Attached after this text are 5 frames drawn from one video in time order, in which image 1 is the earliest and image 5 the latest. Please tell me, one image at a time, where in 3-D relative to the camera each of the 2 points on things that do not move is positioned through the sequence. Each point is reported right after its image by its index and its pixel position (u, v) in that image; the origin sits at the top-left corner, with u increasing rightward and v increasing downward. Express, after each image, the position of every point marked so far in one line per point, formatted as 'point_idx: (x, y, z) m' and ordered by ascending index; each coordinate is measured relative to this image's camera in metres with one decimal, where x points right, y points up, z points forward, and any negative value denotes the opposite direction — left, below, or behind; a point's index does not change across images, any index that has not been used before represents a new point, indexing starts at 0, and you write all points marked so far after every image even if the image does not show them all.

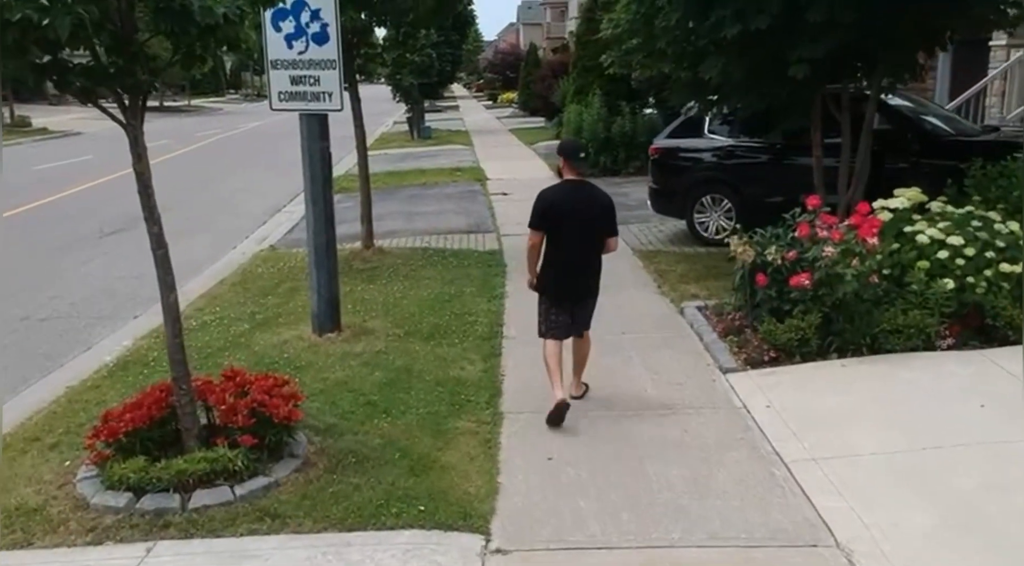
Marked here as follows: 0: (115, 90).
0: (-1.9, +0.9, +4.4) m
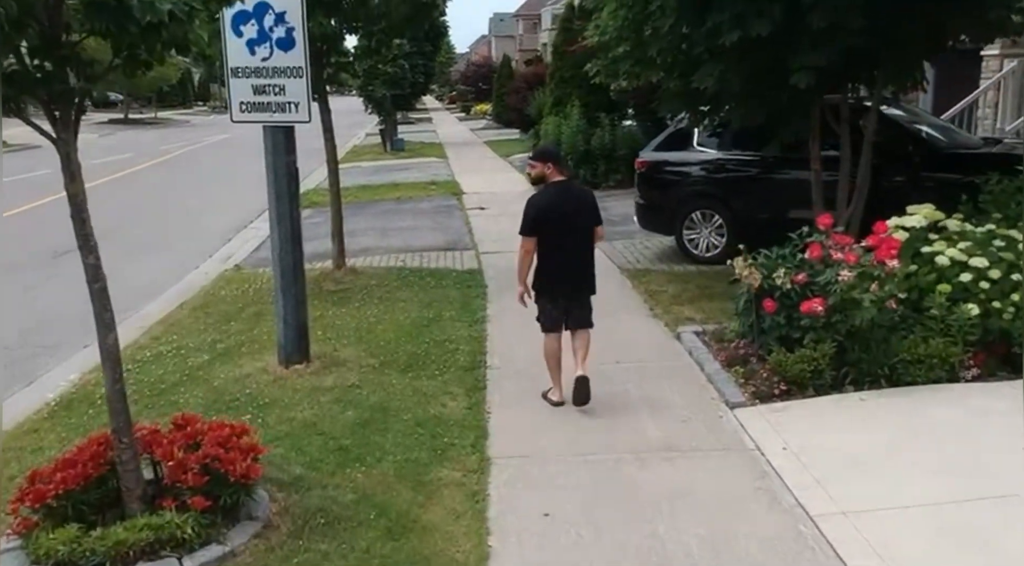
0: (-1.9, +0.7, +3.8) m
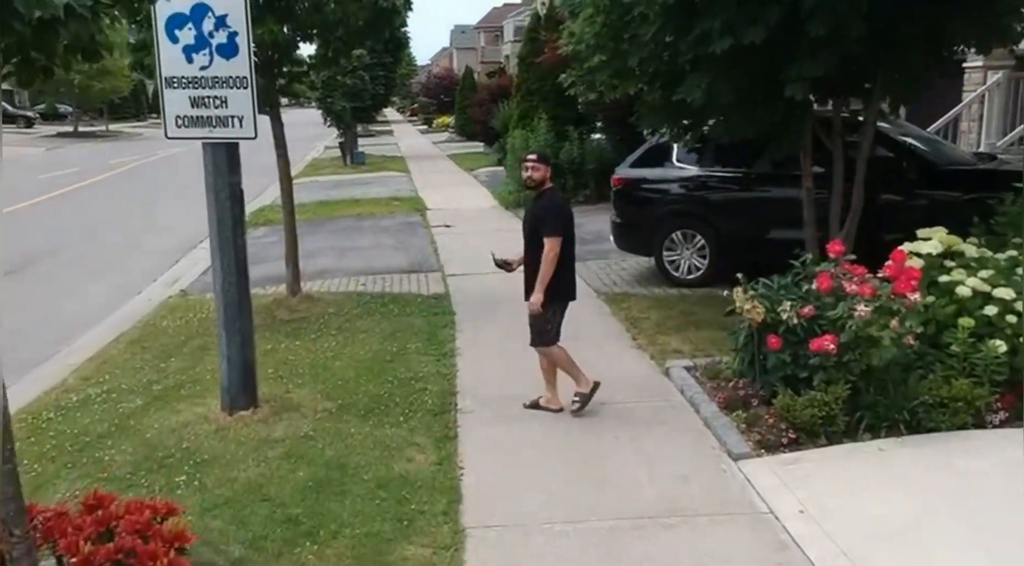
0: (-2.0, +0.6, +3.0) m
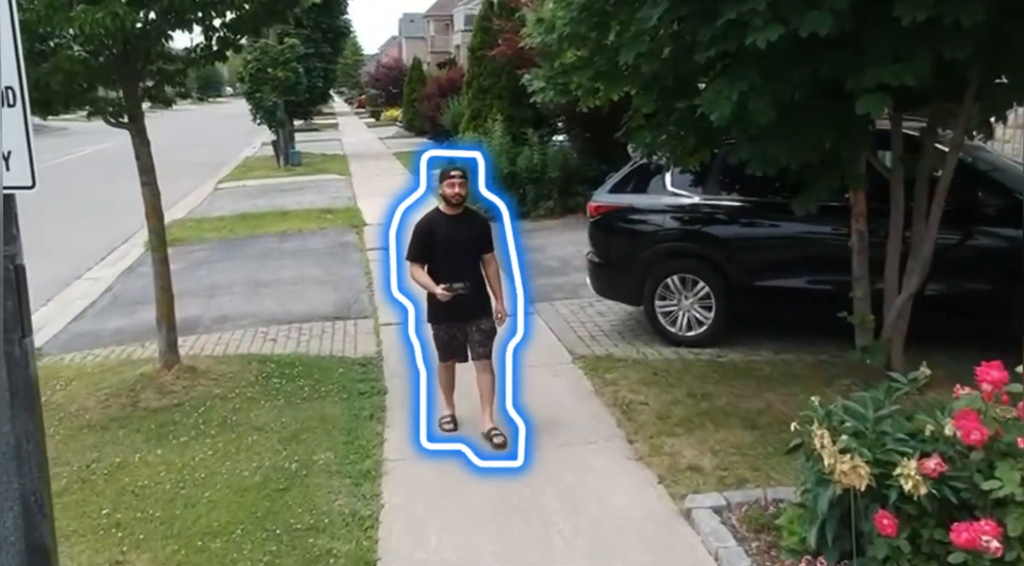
0: (-2.0, 0.0, +0.8) m
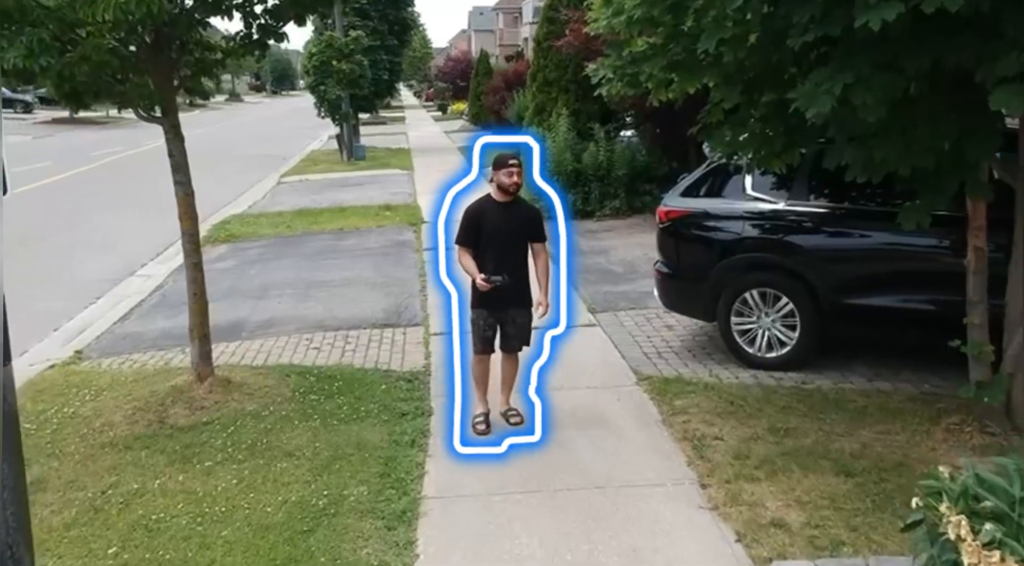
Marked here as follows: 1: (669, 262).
0: (-2.1, -0.1, +0.3) m
1: (+1.2, +0.2, +6.9) m
